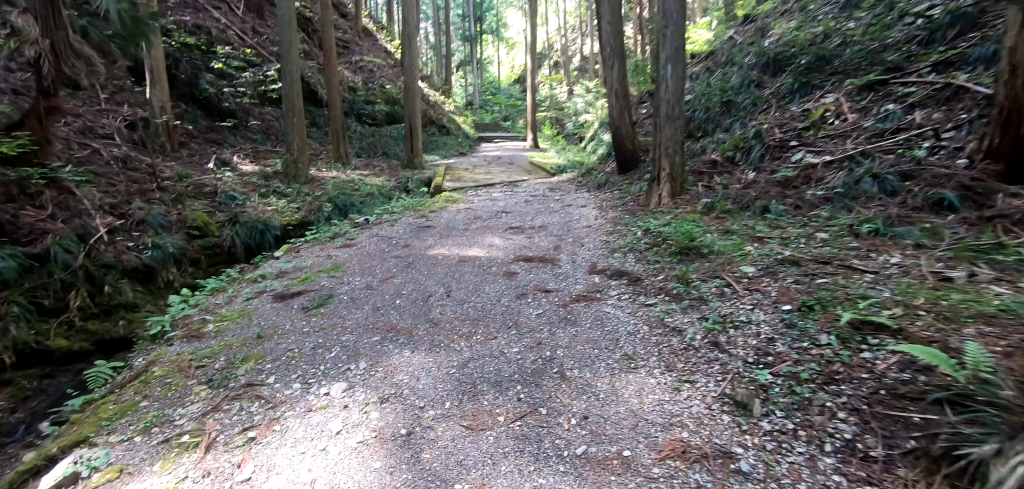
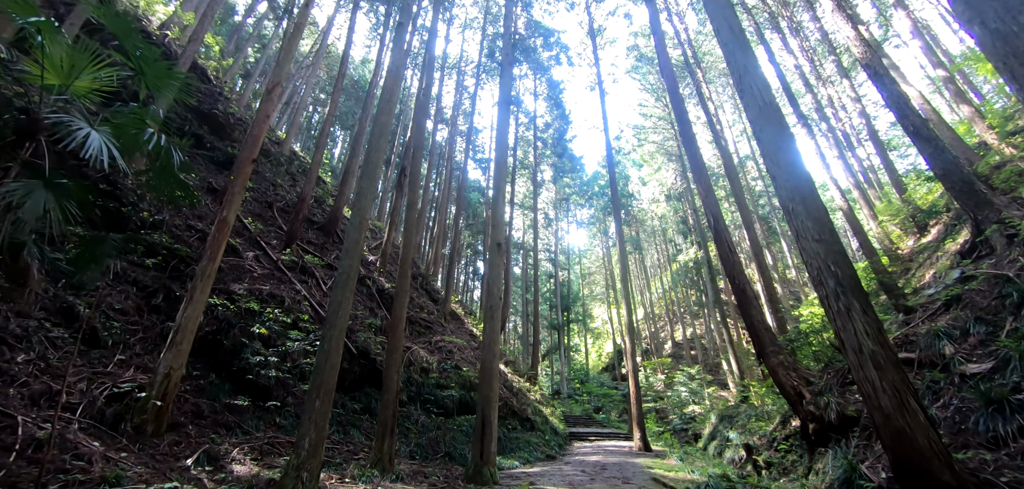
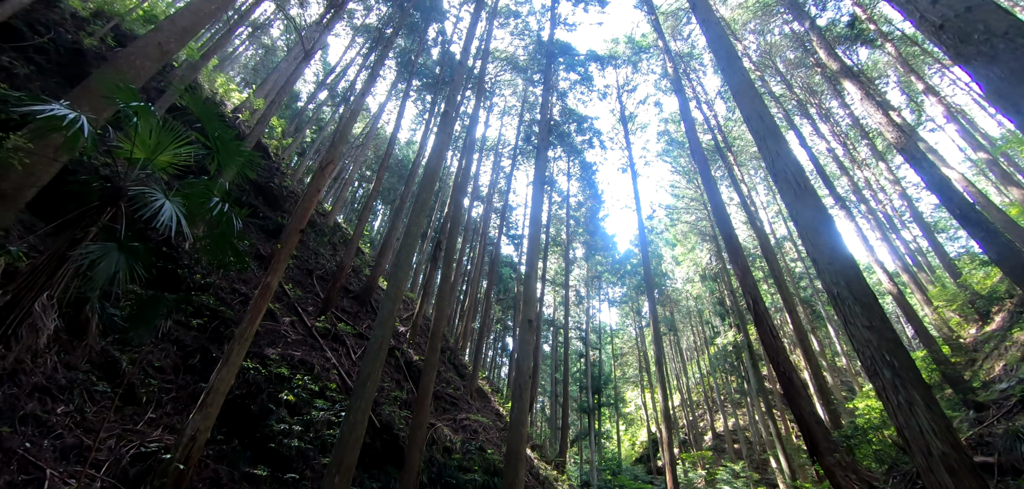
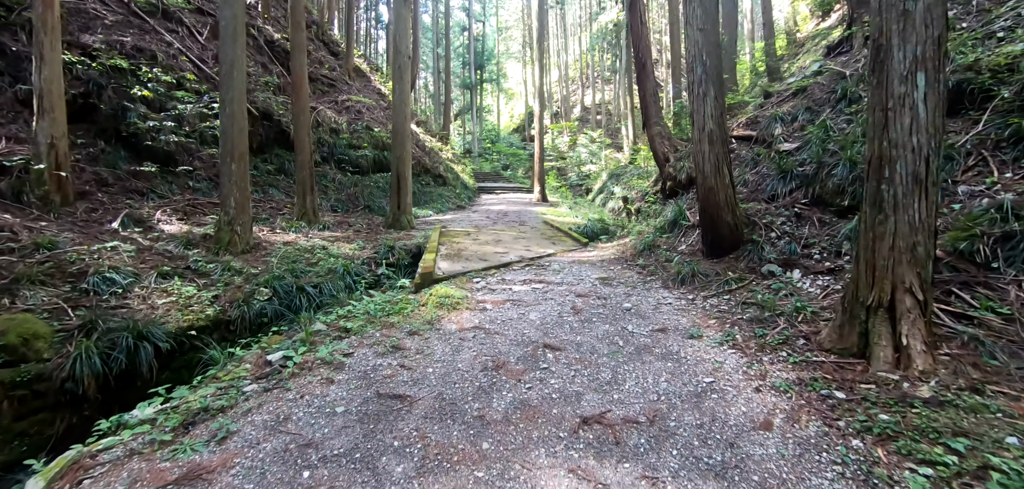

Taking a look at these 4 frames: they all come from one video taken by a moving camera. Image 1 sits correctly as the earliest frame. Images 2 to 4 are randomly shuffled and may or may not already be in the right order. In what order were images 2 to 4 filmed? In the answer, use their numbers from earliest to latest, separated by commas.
4, 2, 3
